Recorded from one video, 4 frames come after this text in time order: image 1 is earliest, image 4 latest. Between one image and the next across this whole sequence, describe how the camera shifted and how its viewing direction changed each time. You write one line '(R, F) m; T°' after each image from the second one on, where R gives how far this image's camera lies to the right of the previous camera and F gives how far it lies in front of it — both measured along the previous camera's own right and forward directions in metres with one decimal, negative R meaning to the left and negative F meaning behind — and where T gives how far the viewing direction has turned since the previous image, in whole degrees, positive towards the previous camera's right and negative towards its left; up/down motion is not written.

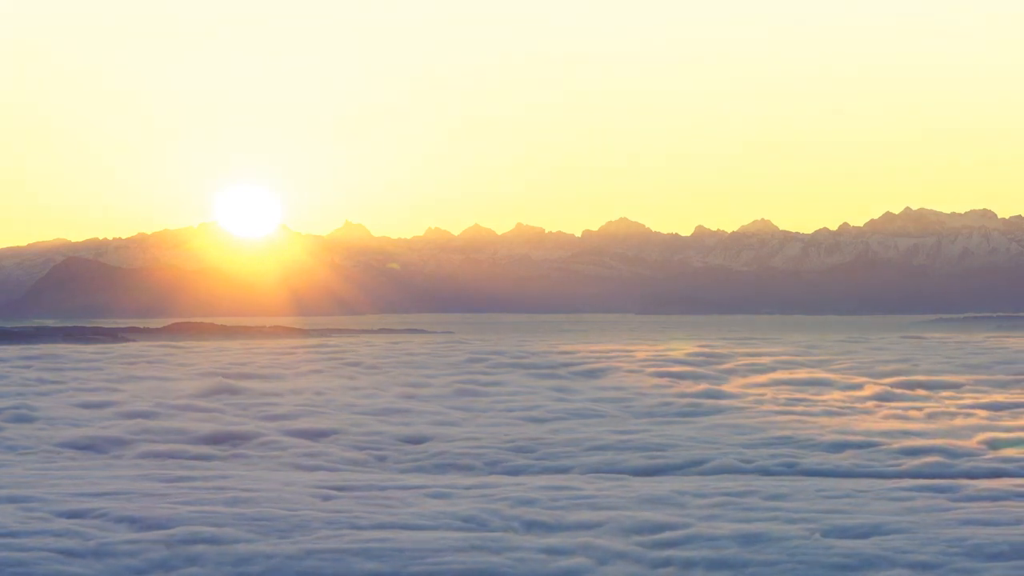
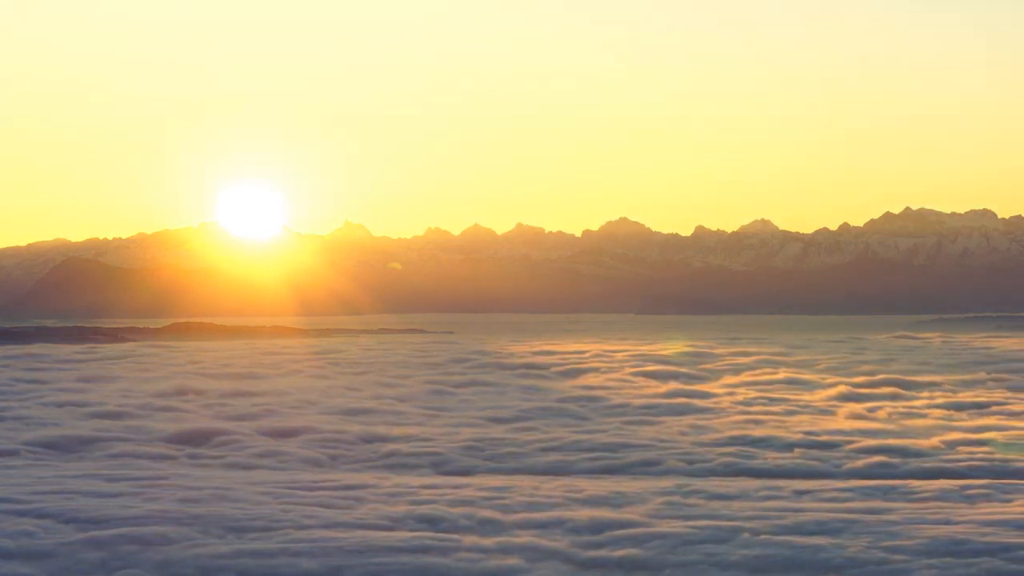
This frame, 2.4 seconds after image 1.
(+1.4, +0.1) m; 0°
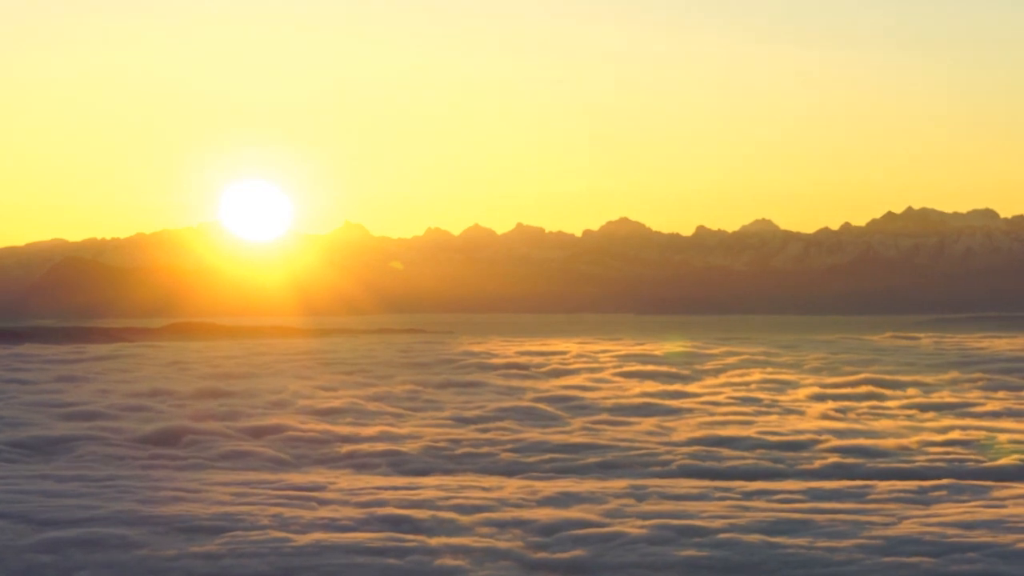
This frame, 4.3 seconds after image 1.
(+1.1, +0.2) m; 0°
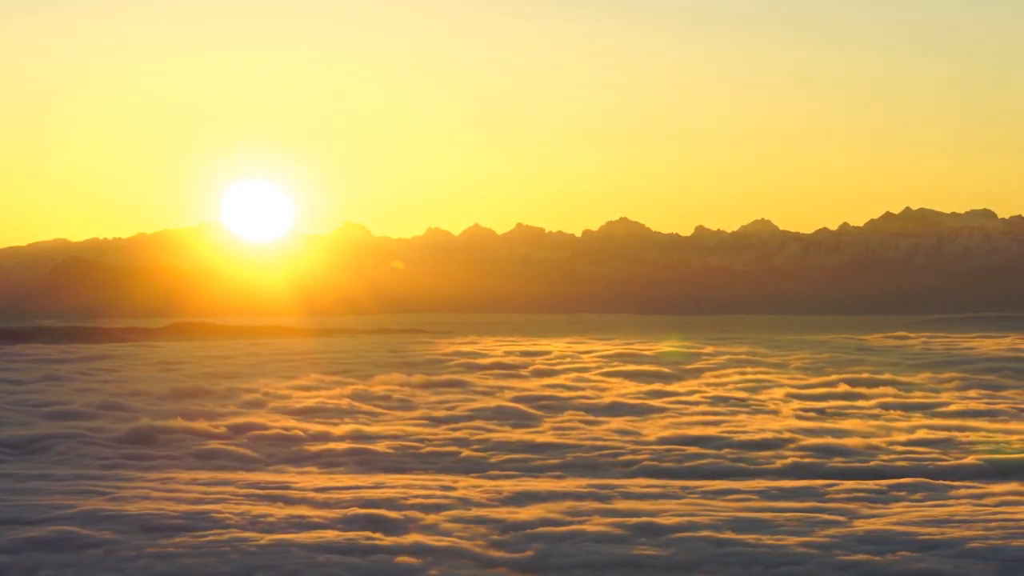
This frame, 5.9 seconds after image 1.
(+0.9, -0.1) m; 0°
